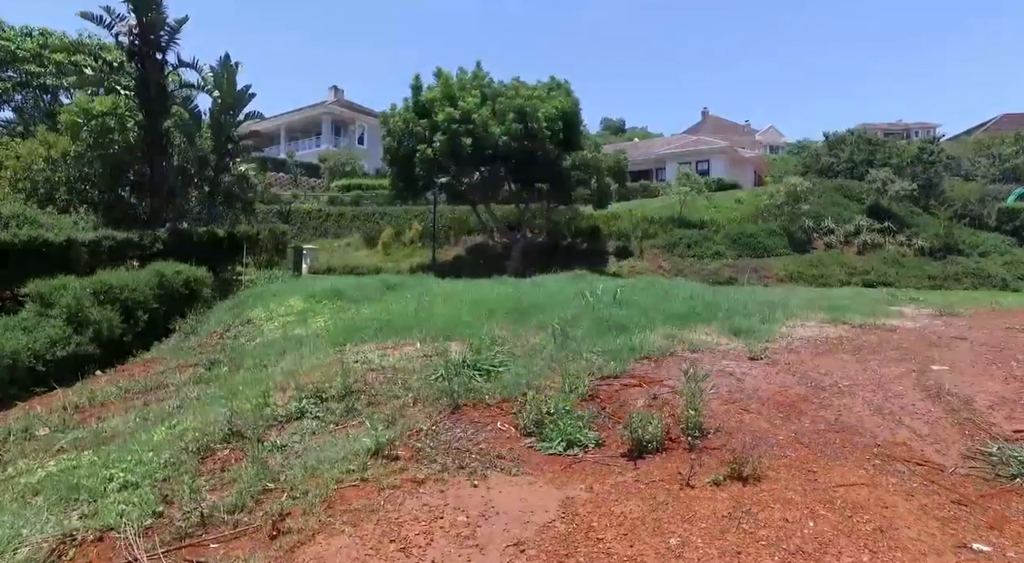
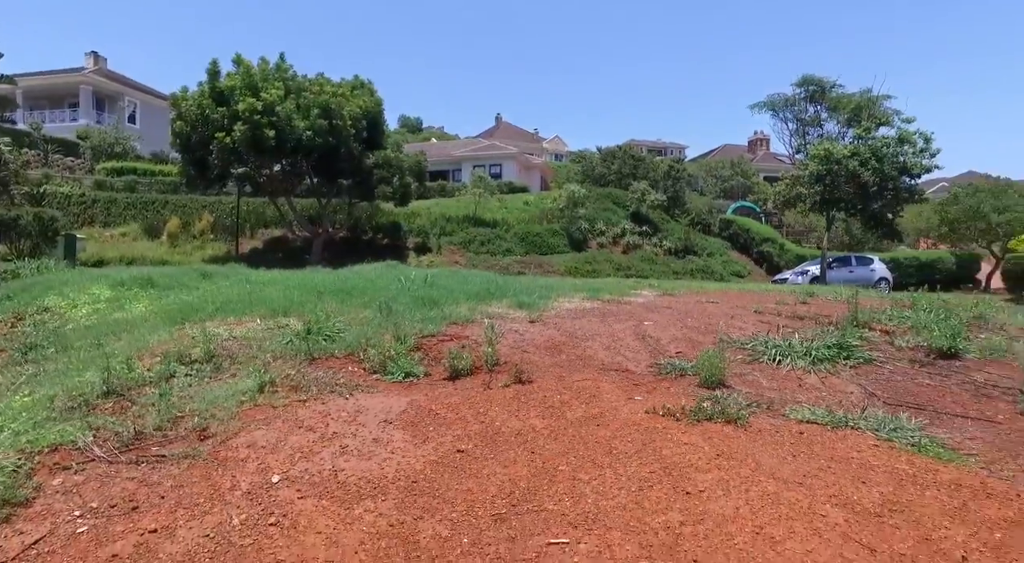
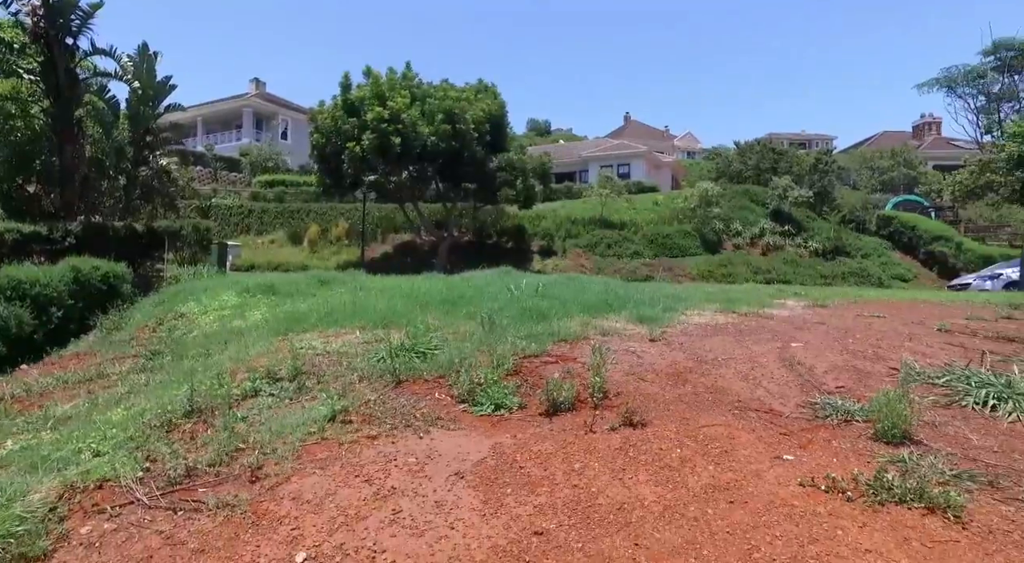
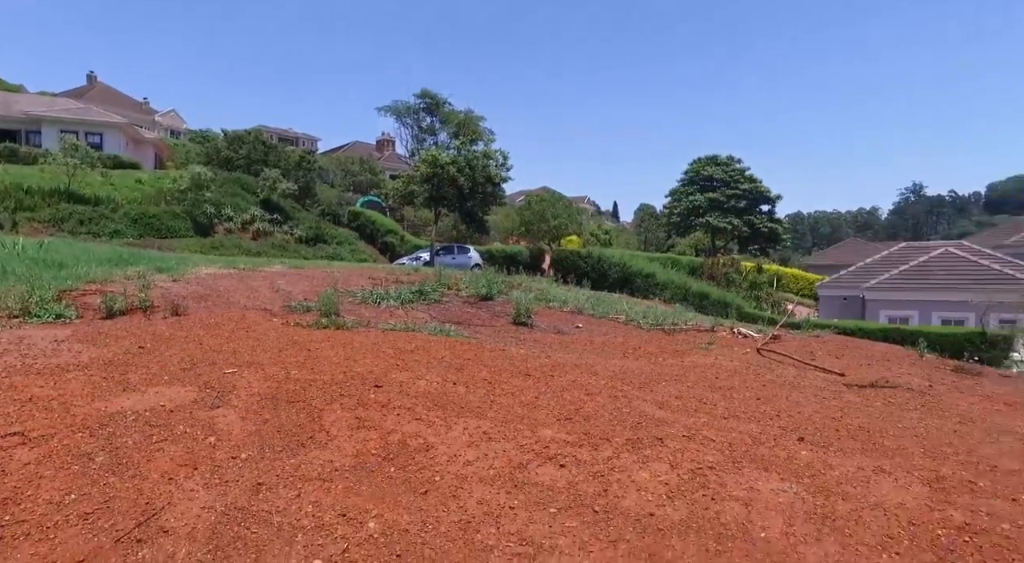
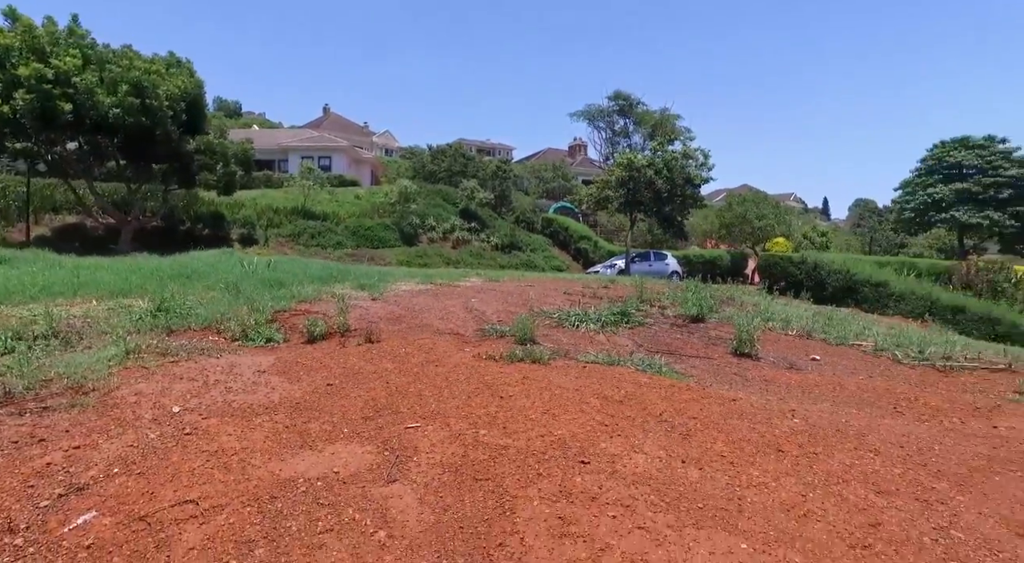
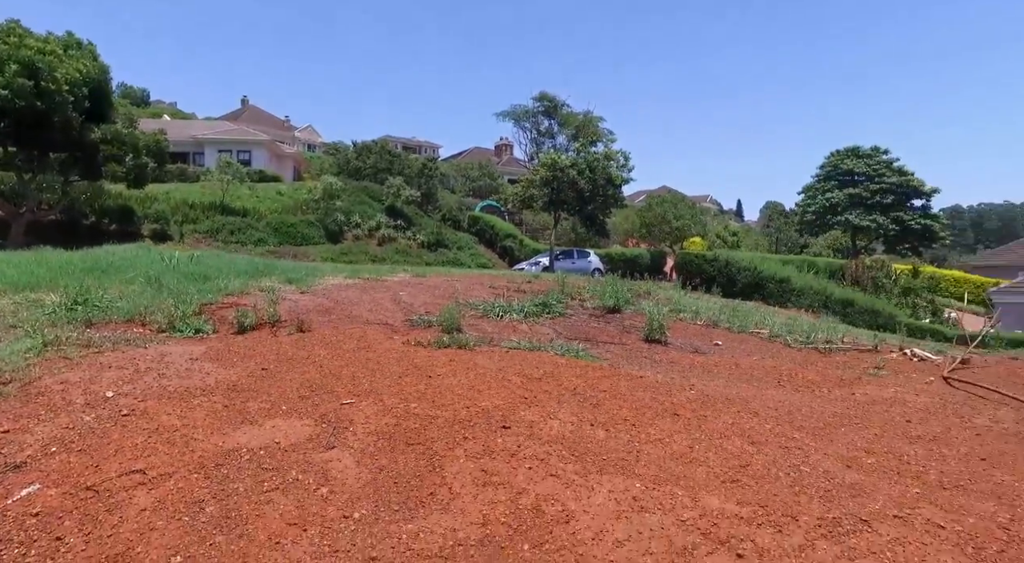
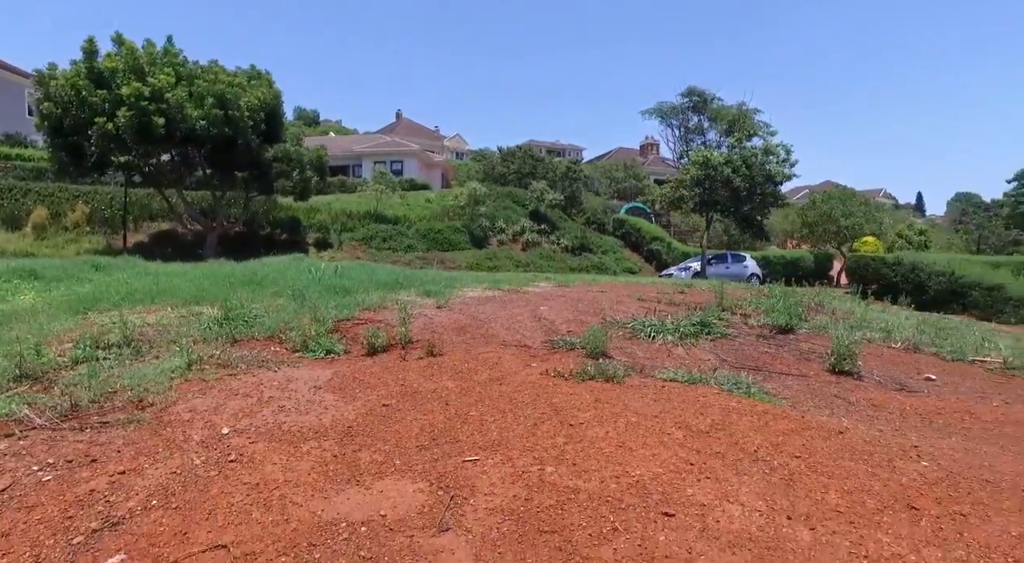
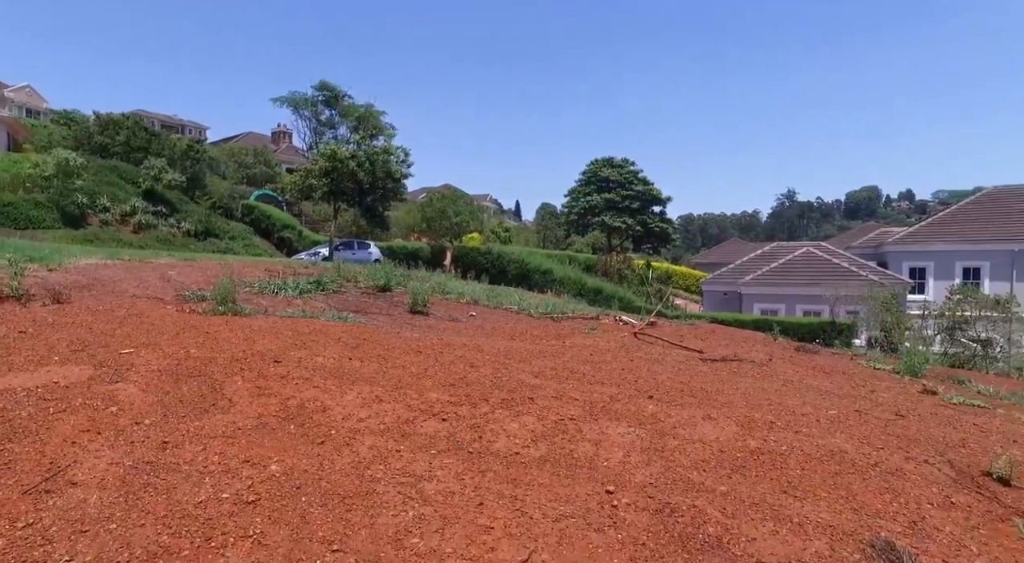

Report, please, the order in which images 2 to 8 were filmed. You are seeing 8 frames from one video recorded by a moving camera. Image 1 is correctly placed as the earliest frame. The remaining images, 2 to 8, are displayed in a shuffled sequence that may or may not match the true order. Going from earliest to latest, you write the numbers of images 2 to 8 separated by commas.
3, 2, 7, 5, 6, 4, 8
